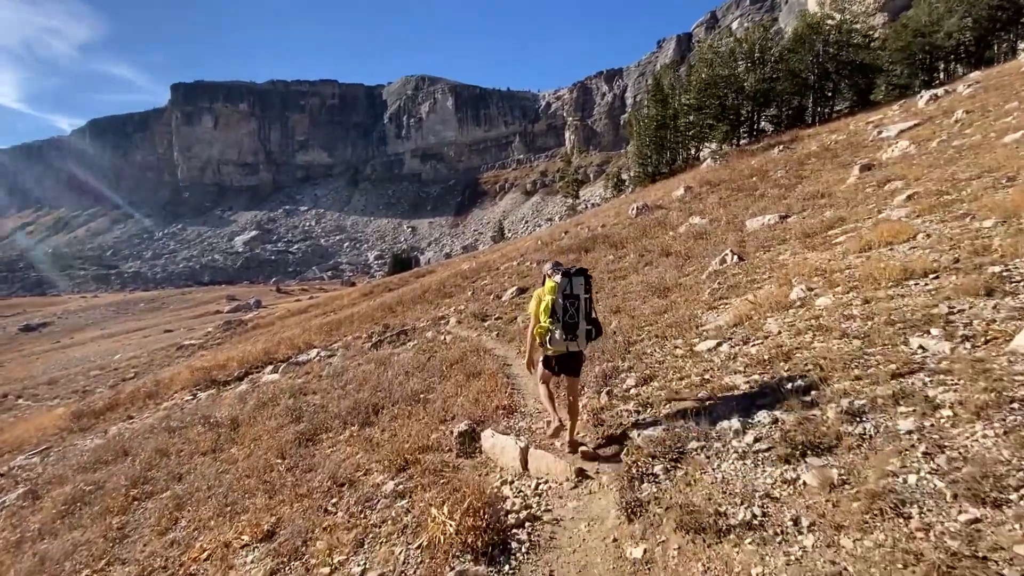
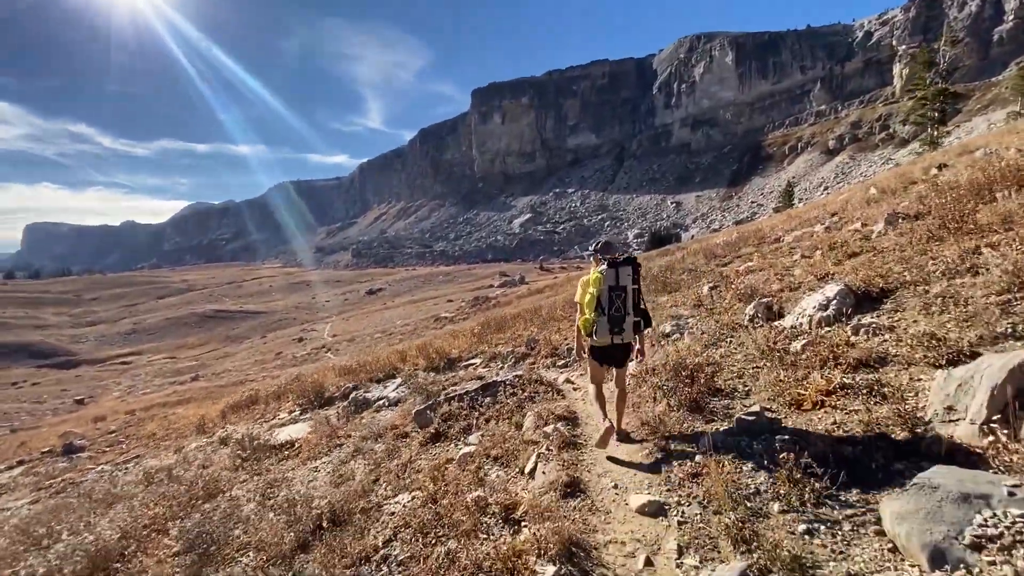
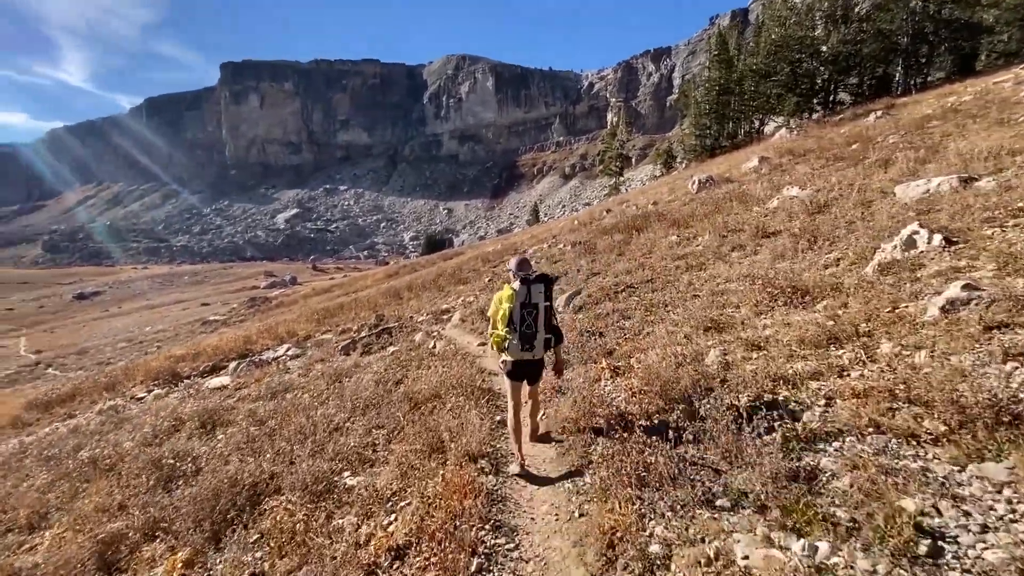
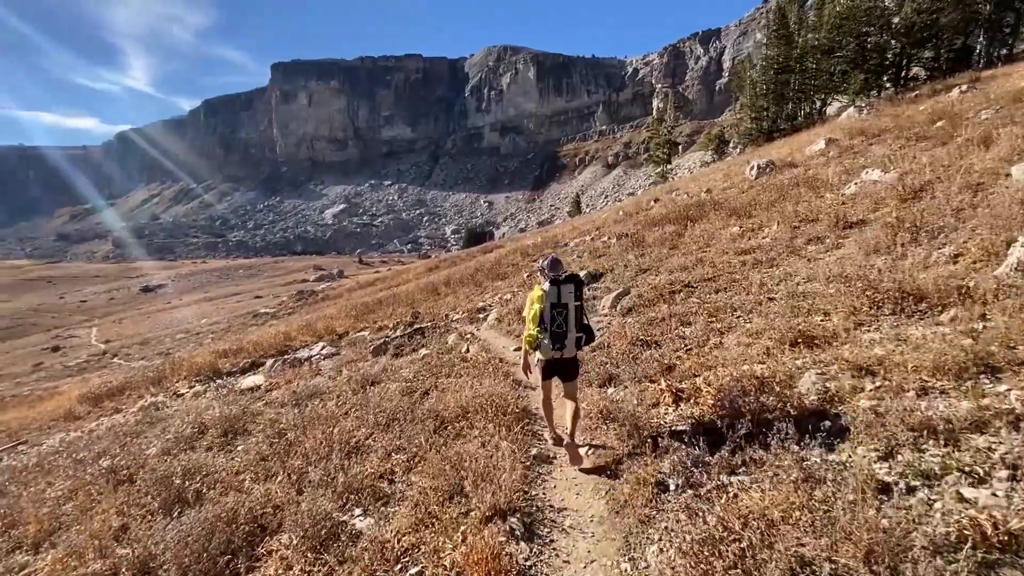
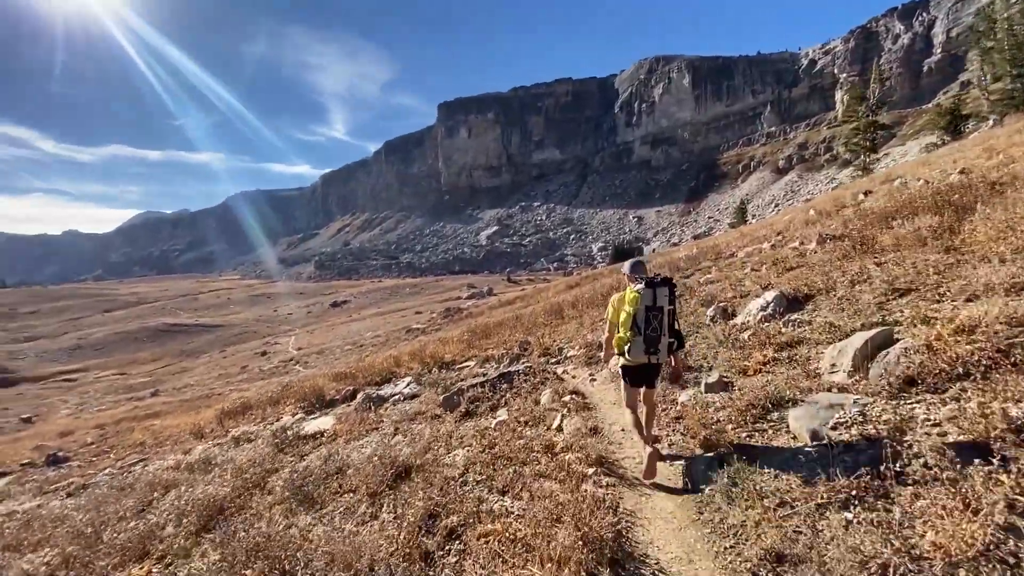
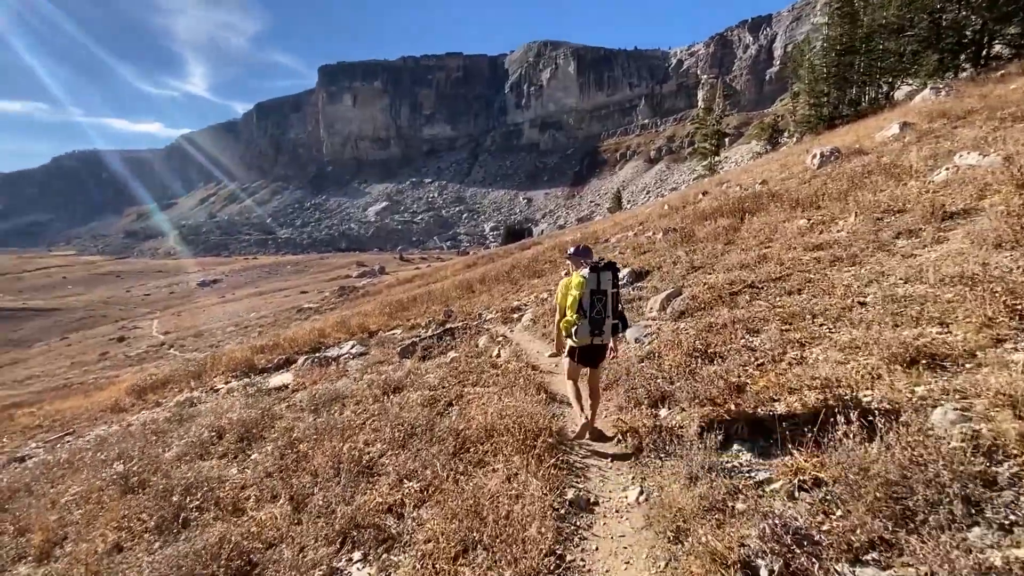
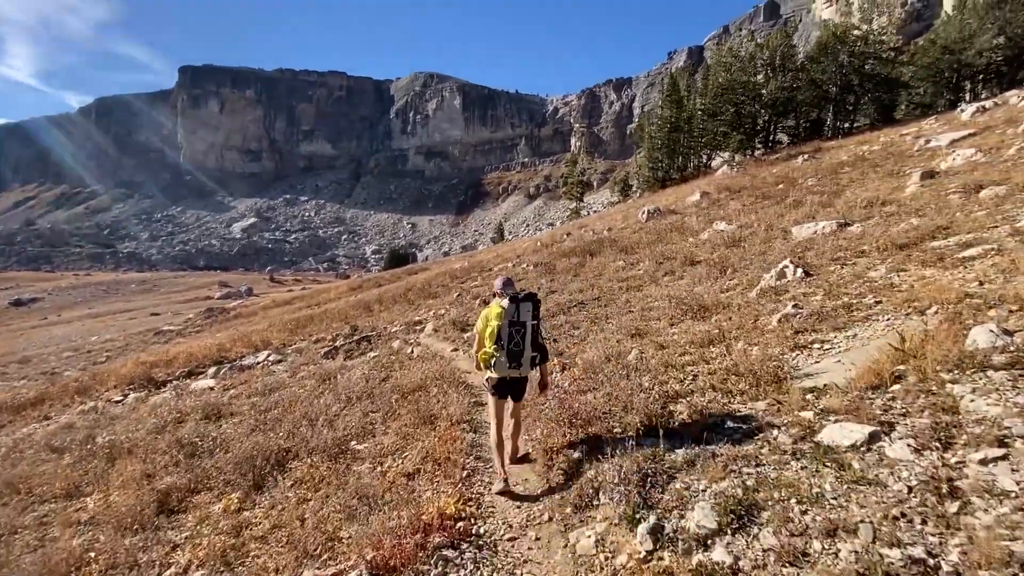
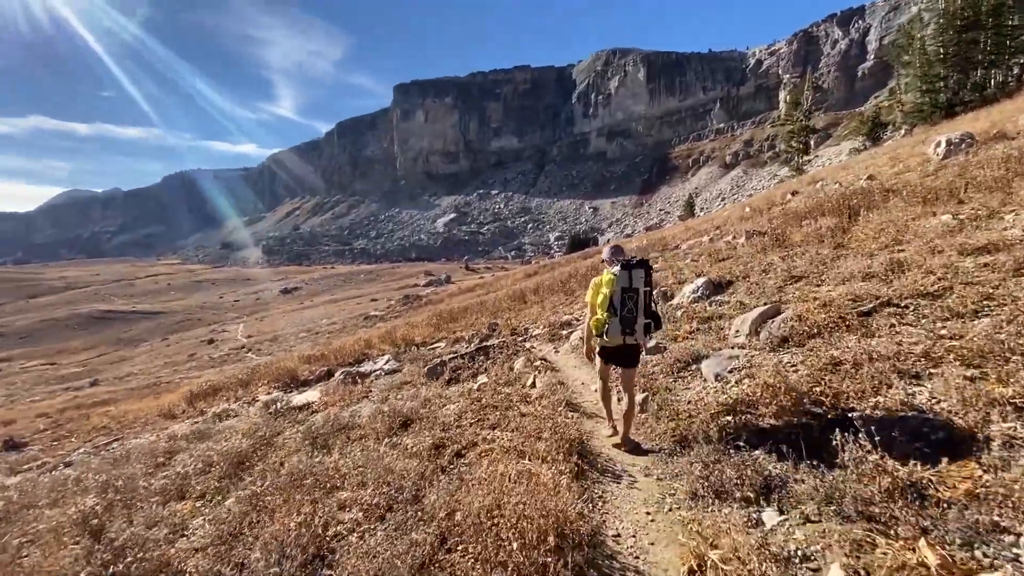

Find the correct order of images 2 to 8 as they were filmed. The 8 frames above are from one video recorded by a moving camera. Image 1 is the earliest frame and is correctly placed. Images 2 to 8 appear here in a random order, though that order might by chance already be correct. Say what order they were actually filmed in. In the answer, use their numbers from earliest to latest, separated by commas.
7, 3, 4, 6, 8, 5, 2
